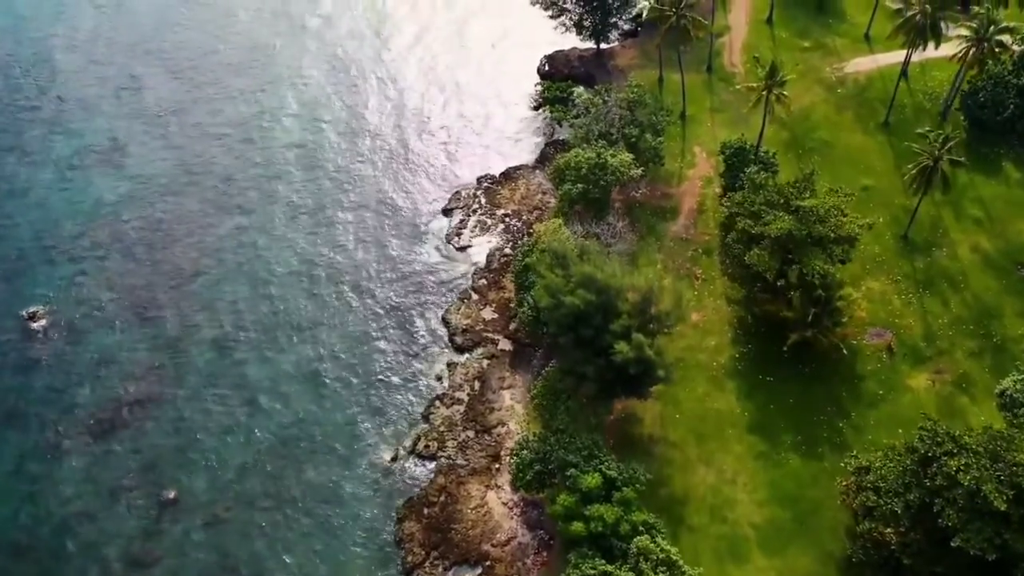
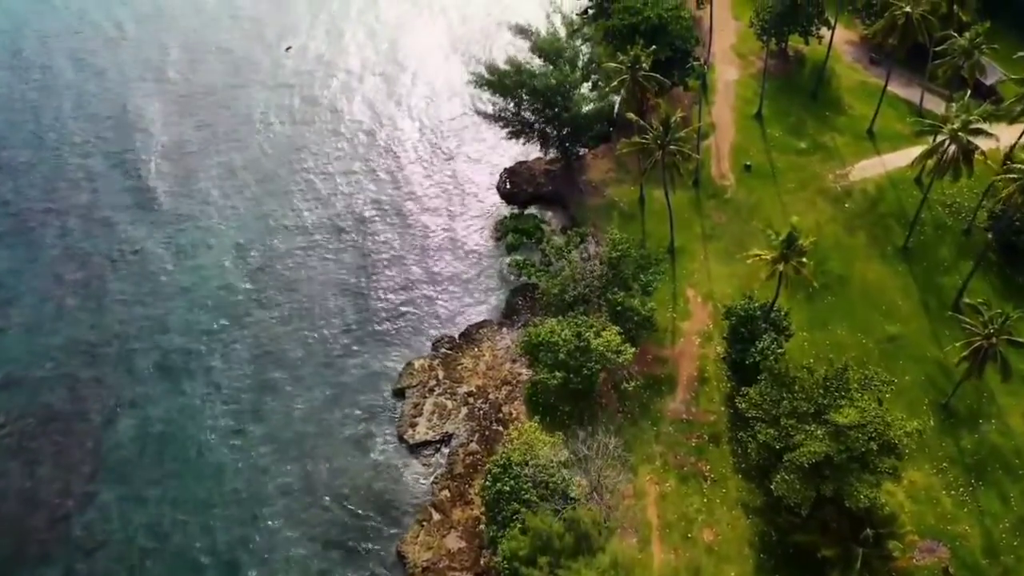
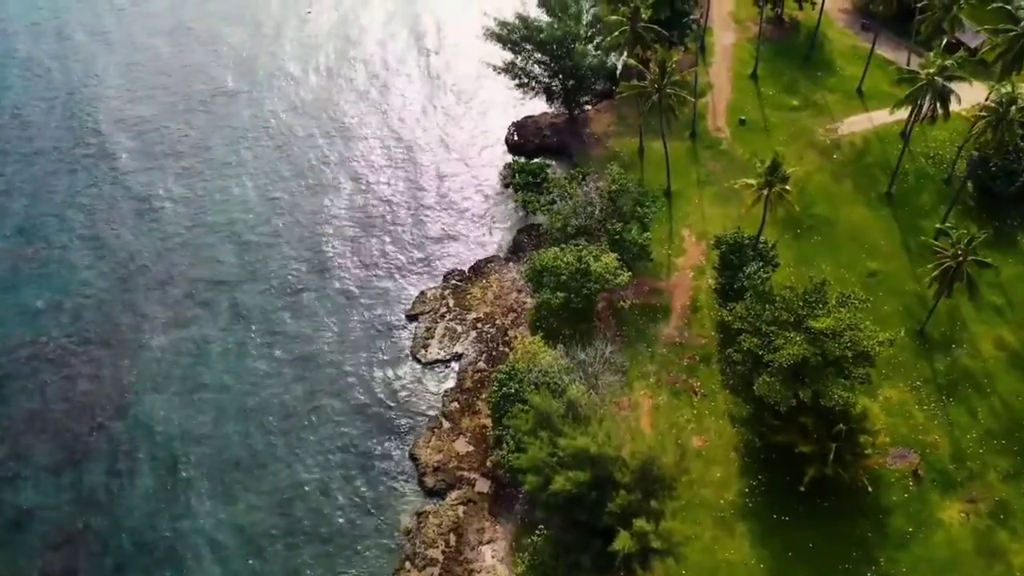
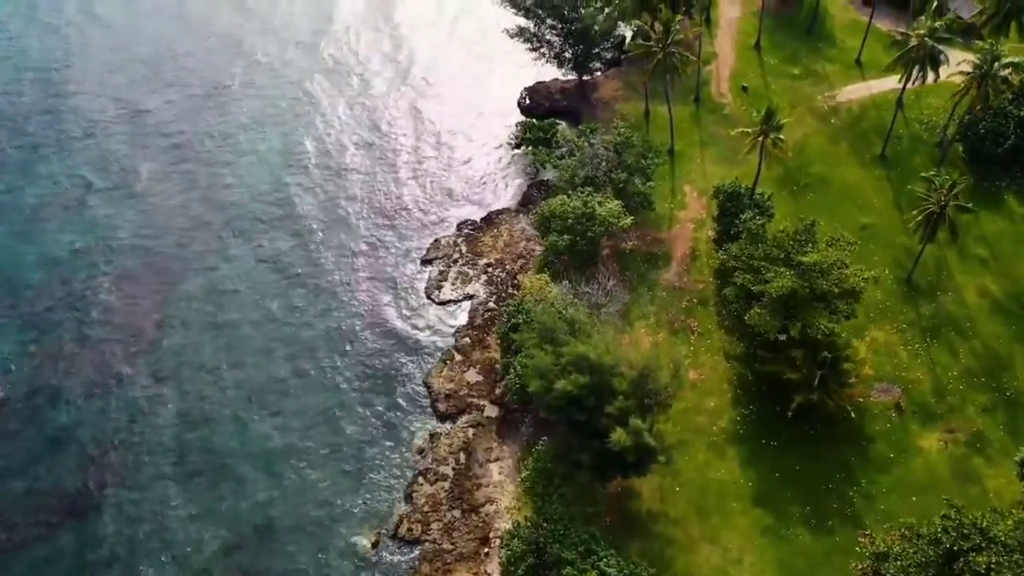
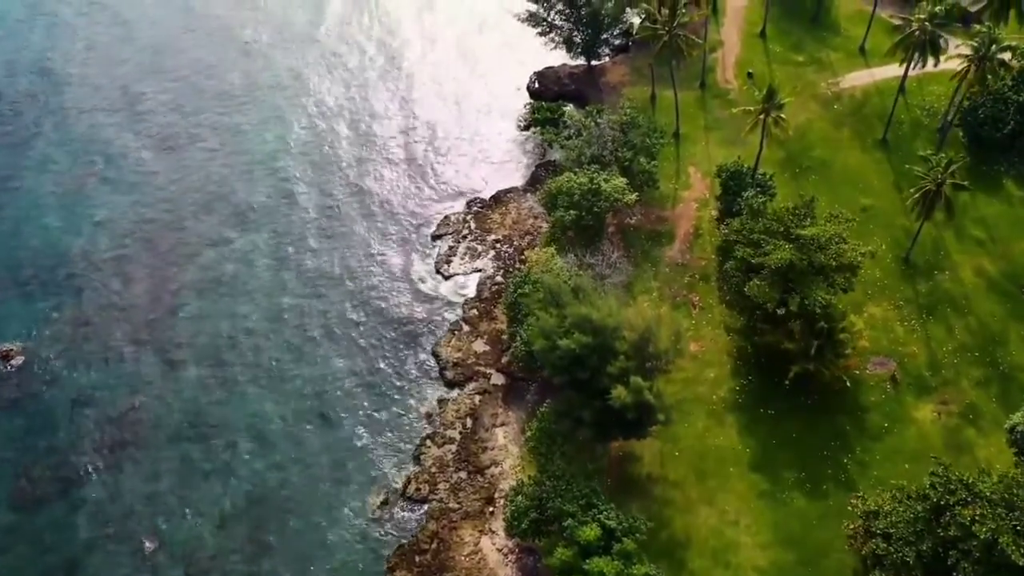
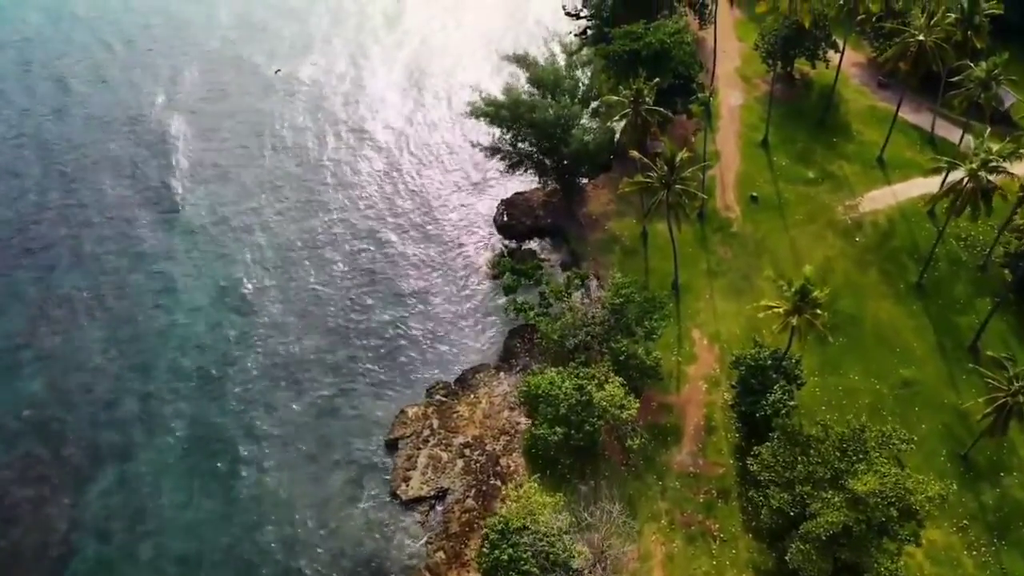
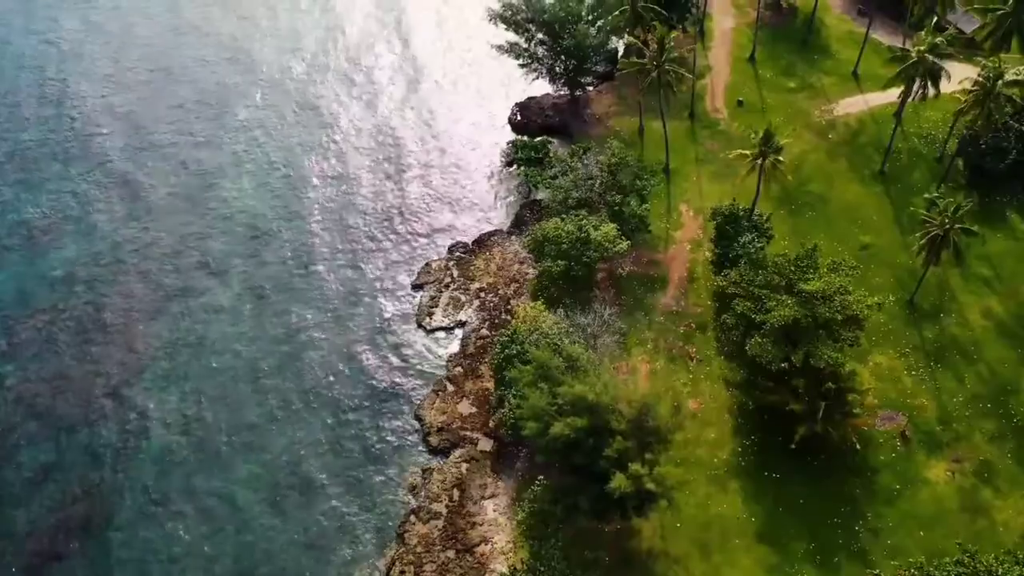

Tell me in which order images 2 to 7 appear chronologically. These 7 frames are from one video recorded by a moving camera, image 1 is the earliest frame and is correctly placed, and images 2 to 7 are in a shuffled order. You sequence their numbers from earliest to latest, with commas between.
5, 4, 7, 3, 2, 6
